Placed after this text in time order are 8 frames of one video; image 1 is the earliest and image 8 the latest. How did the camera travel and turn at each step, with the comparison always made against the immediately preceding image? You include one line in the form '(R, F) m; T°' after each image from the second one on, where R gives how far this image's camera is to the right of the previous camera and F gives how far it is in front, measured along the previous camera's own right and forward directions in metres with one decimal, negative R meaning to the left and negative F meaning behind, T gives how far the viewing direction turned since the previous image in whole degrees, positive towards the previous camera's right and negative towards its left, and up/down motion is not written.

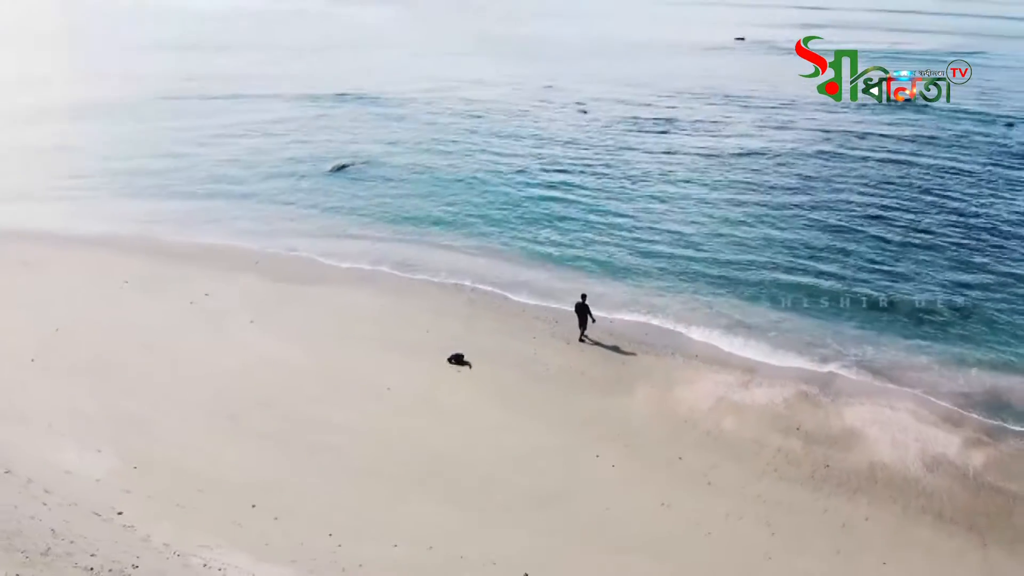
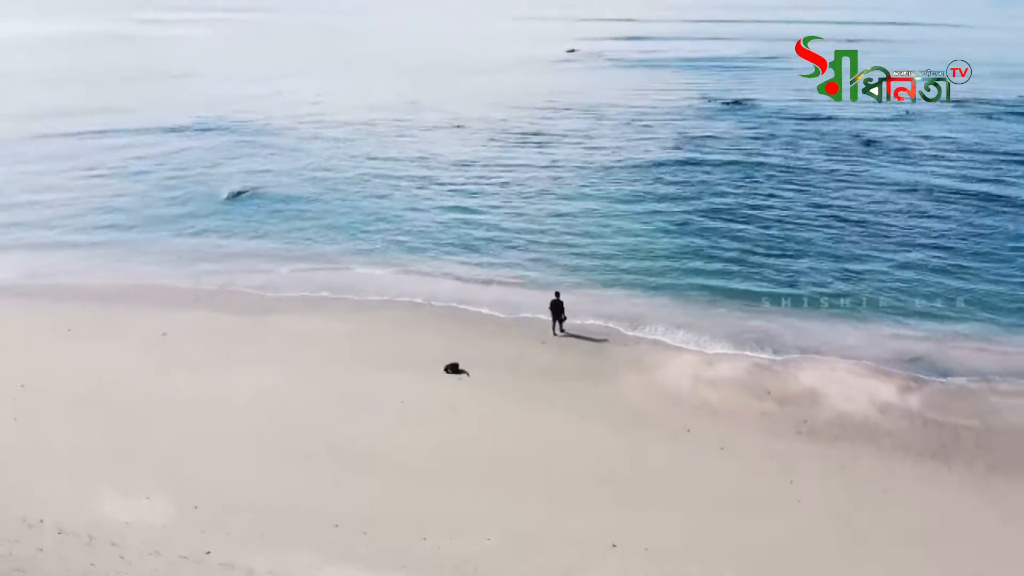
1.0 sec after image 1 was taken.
(-3.1, -0.8) m; +12°
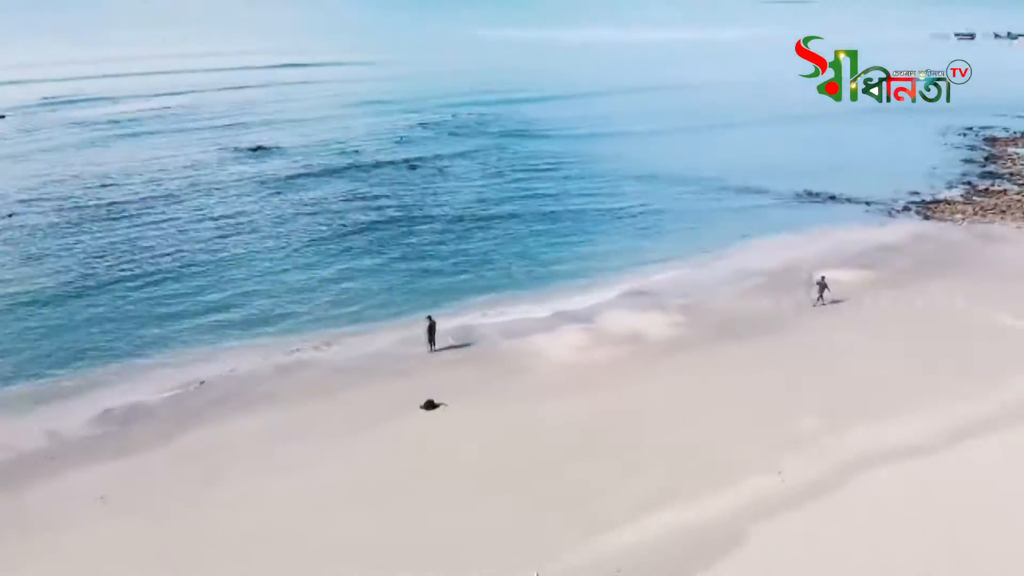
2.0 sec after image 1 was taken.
(+8.5, +1.6) m; -28°
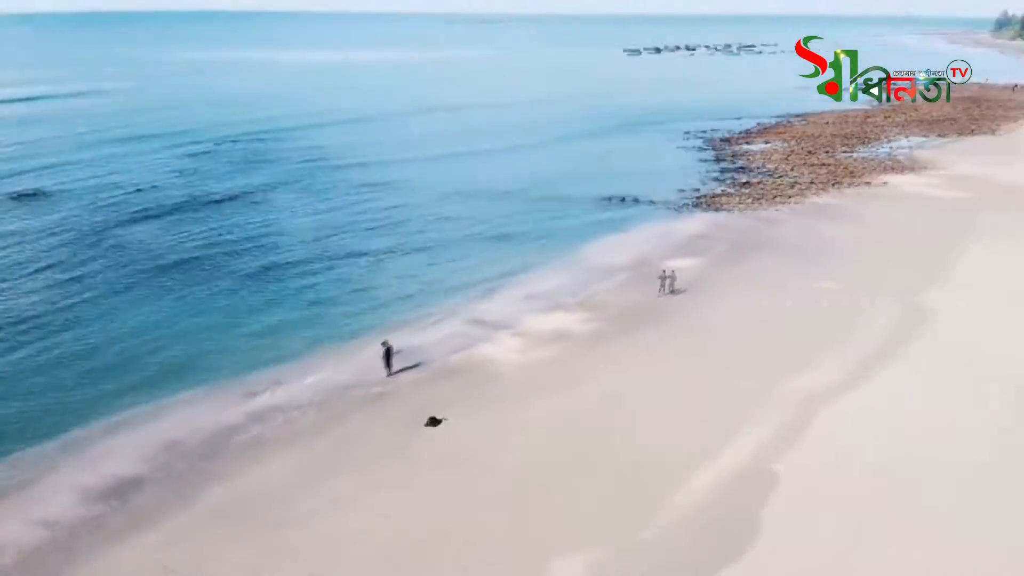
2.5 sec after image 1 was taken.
(-6.1, -0.6) m; +20°
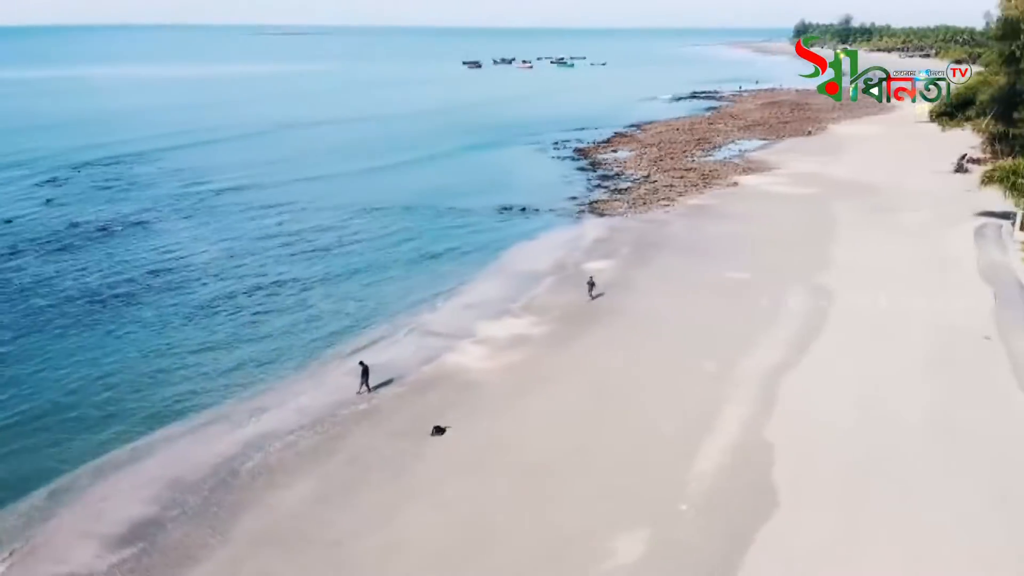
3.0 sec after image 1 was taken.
(-3.8, -0.7) m; +12°
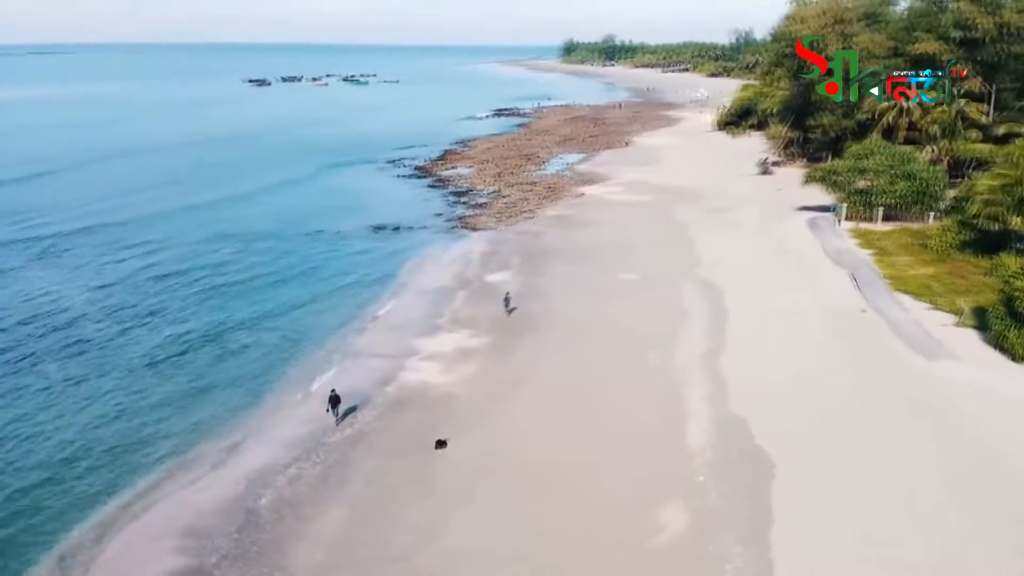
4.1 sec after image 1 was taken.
(-4.9, -0.5) m; +15°
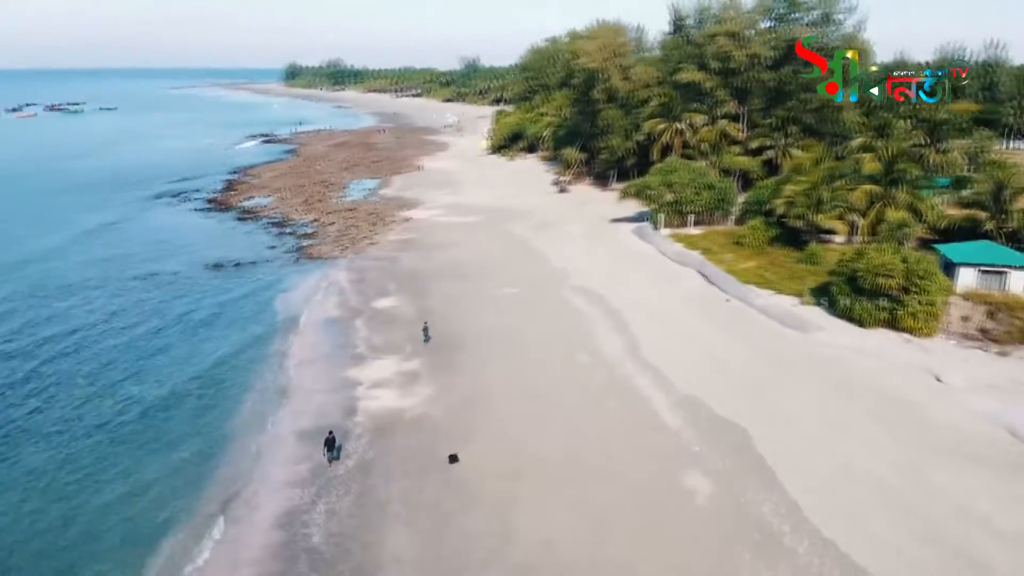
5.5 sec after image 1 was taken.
(-6.9, -0.8) m; +19°
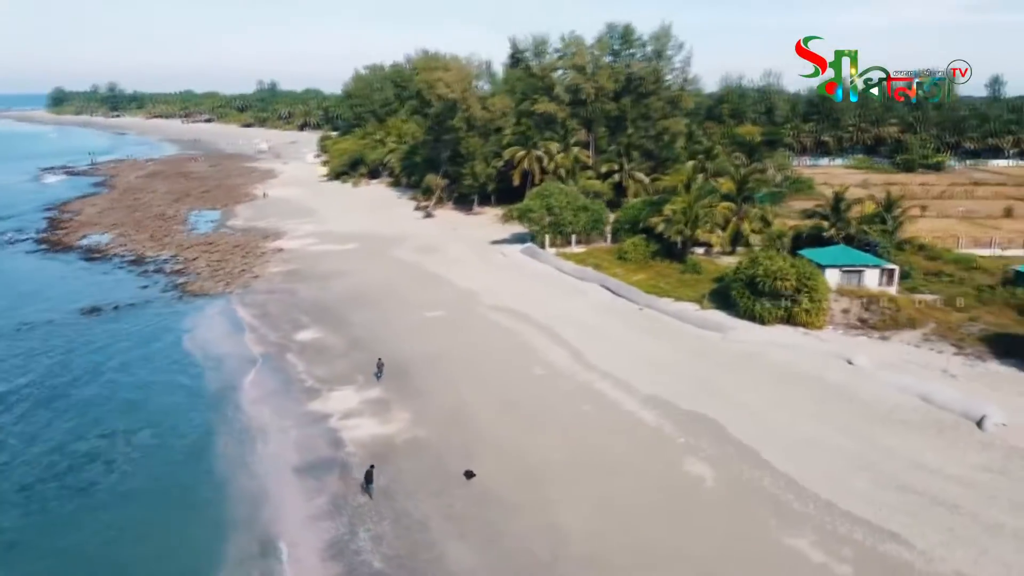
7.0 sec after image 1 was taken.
(-5.9, -1.0) m; +15°
